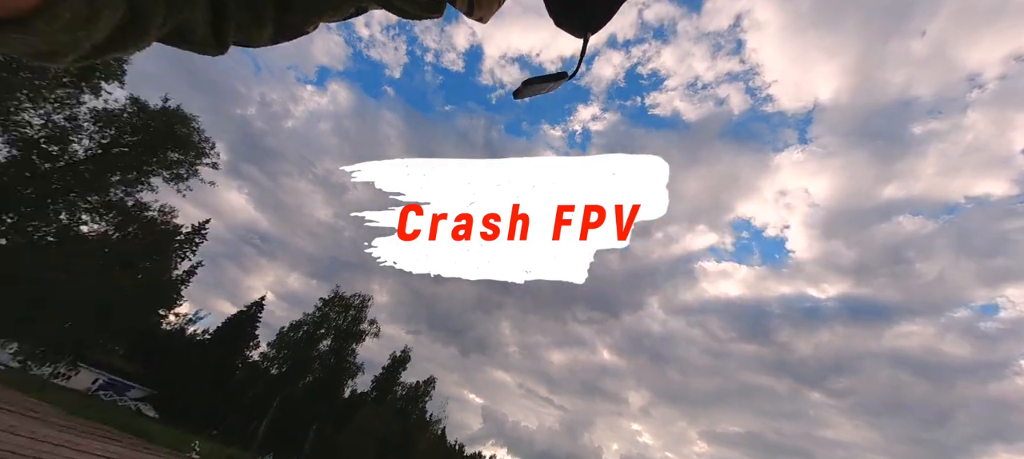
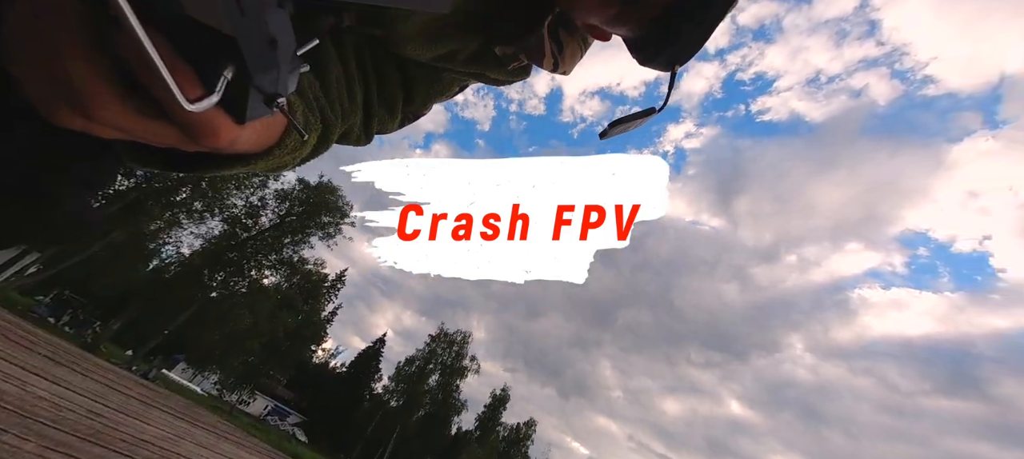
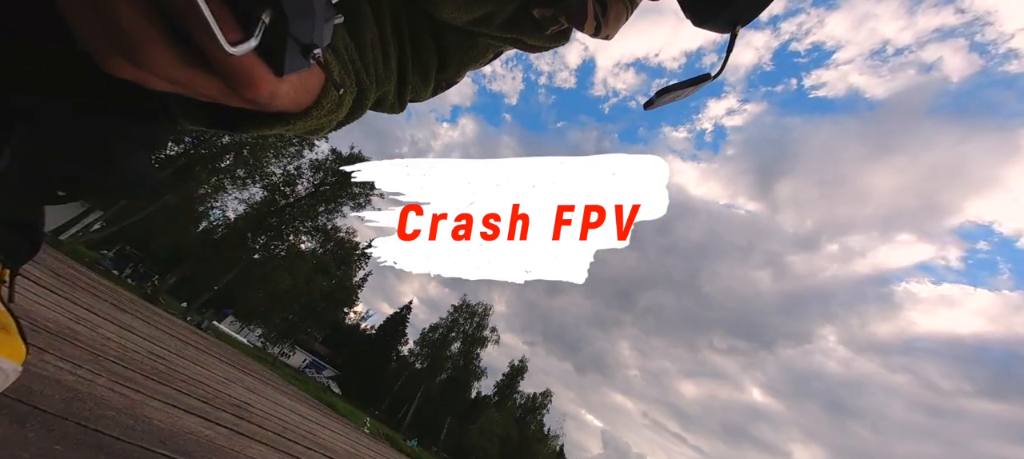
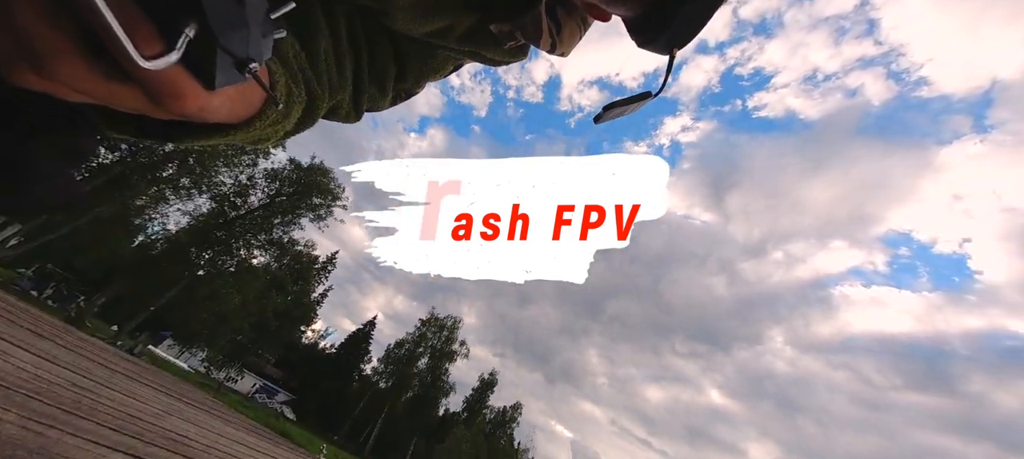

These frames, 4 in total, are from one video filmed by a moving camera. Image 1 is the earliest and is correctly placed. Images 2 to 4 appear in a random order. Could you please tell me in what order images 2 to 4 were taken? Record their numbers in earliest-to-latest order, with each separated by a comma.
3, 2, 4
